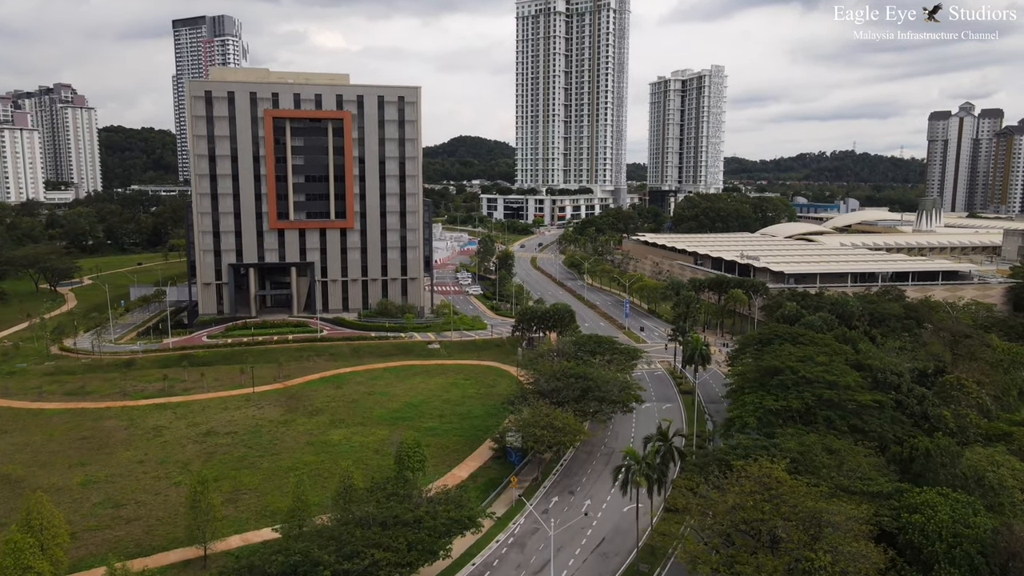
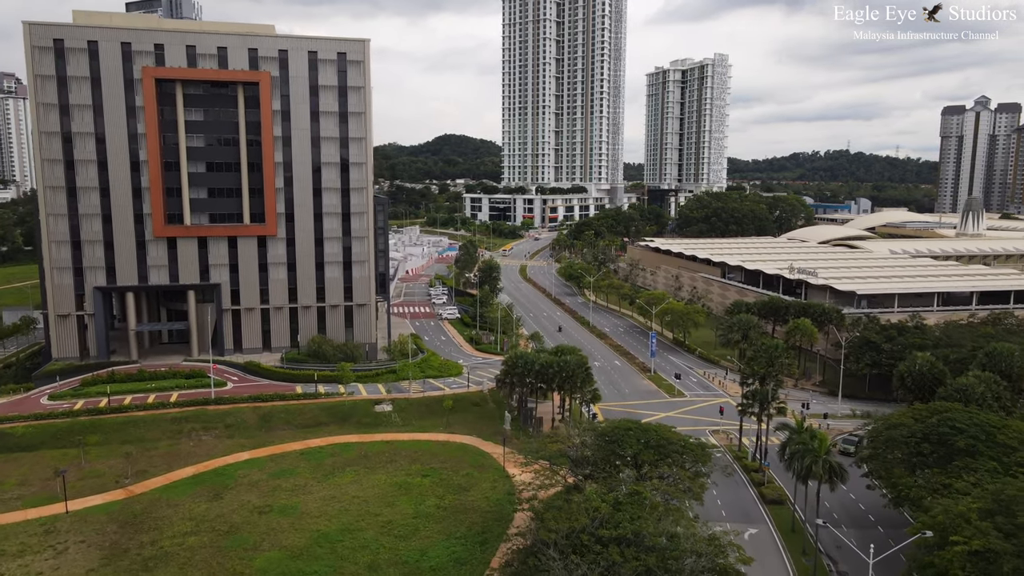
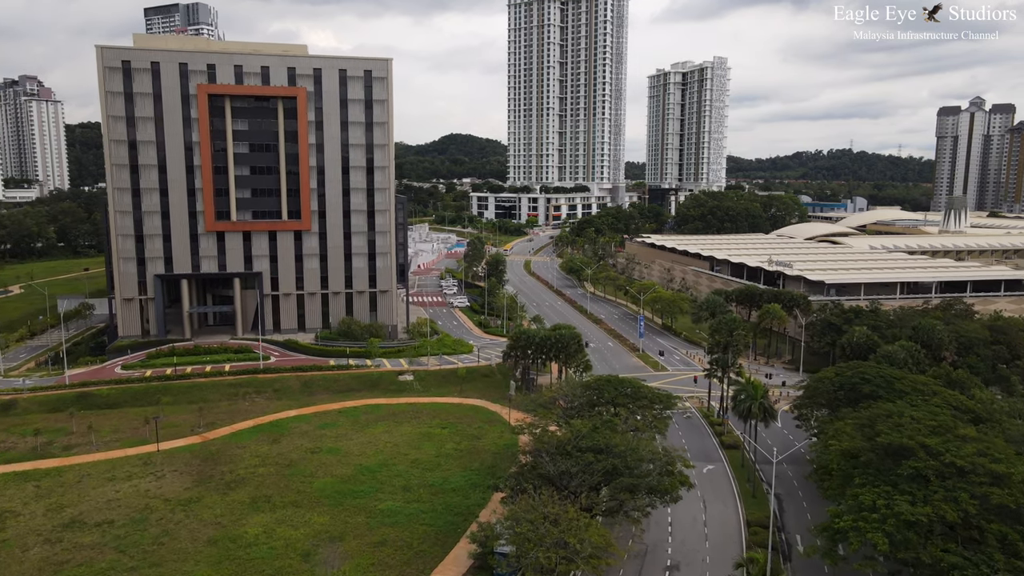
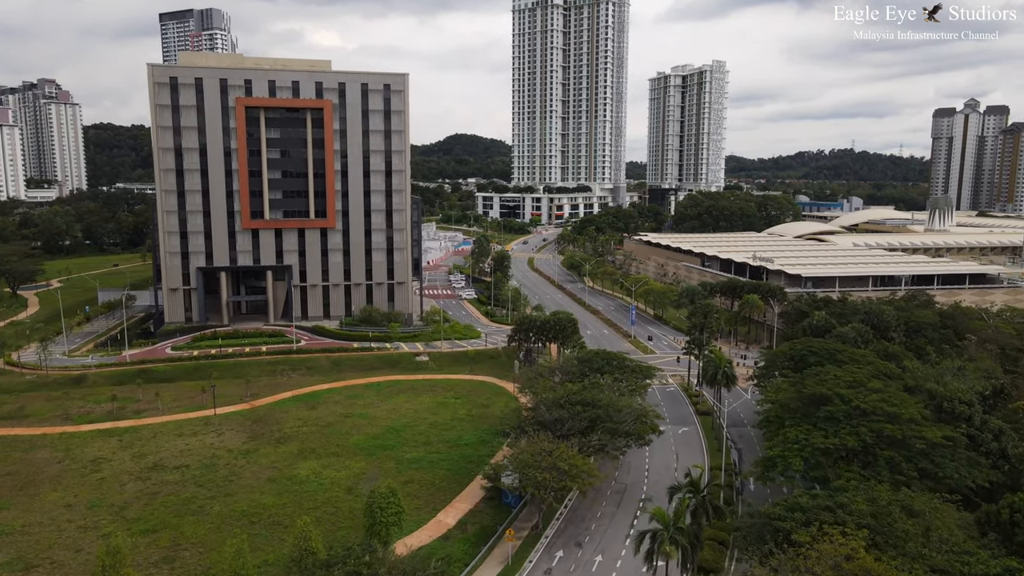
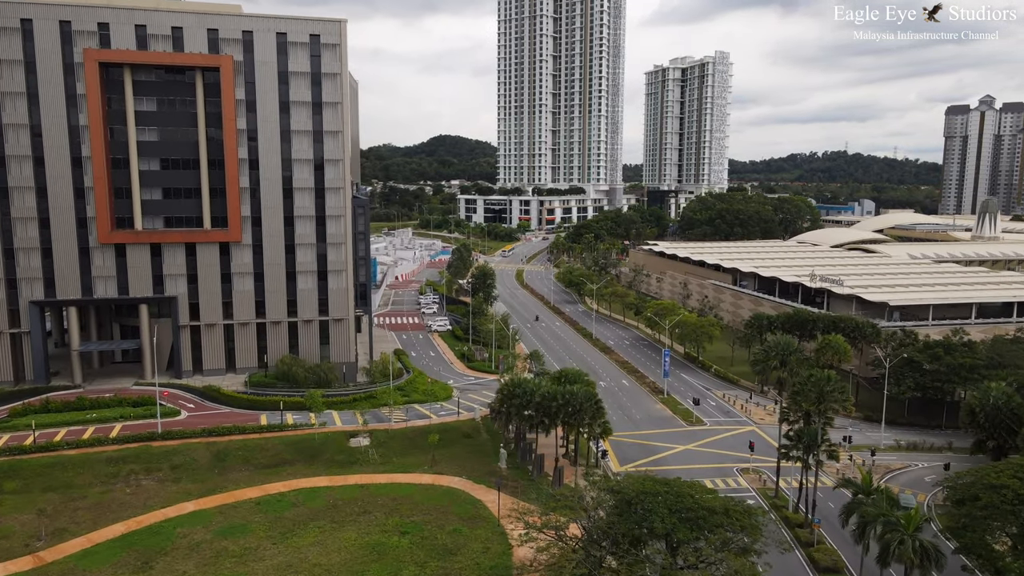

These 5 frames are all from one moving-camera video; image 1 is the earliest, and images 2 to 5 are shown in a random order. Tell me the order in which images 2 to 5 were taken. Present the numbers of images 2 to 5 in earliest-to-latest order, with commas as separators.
4, 3, 2, 5
